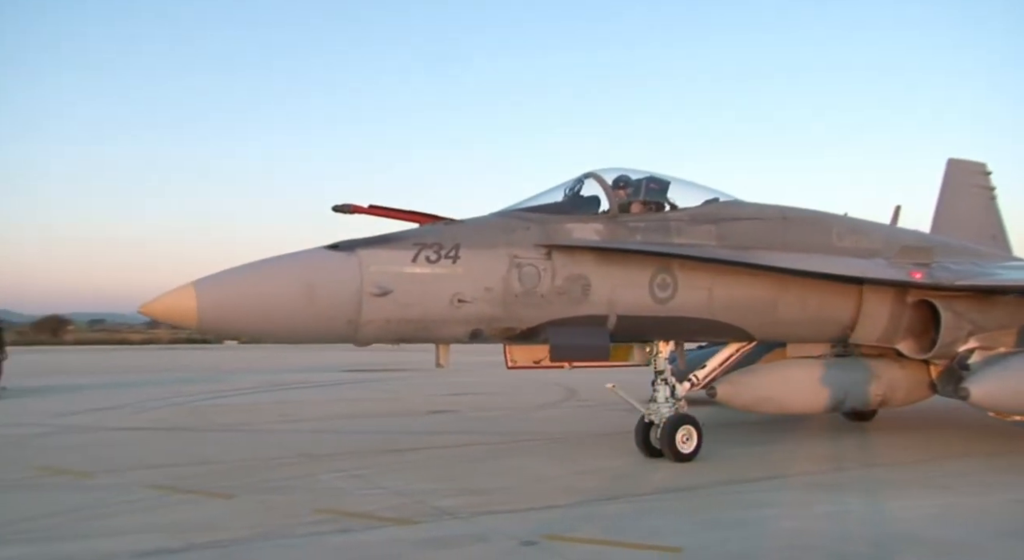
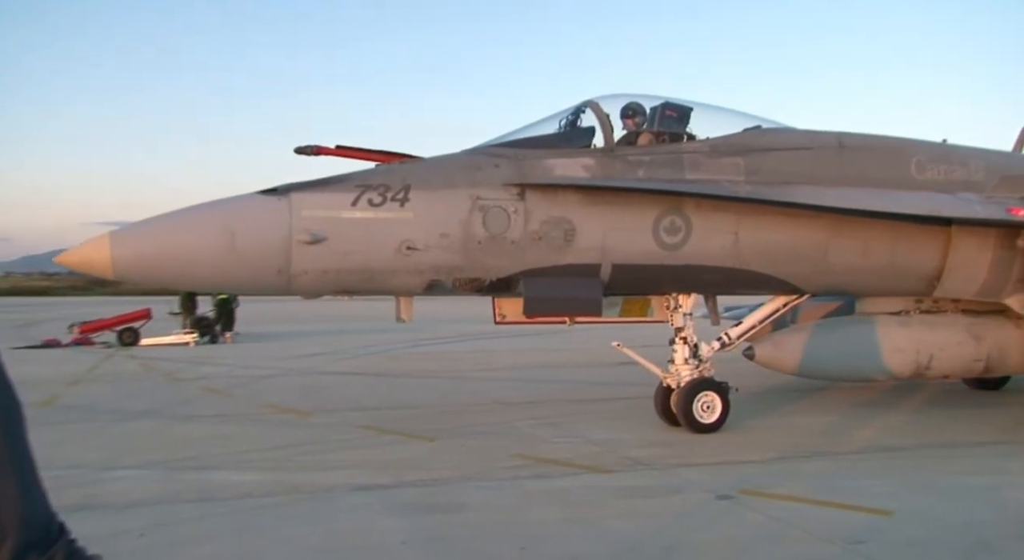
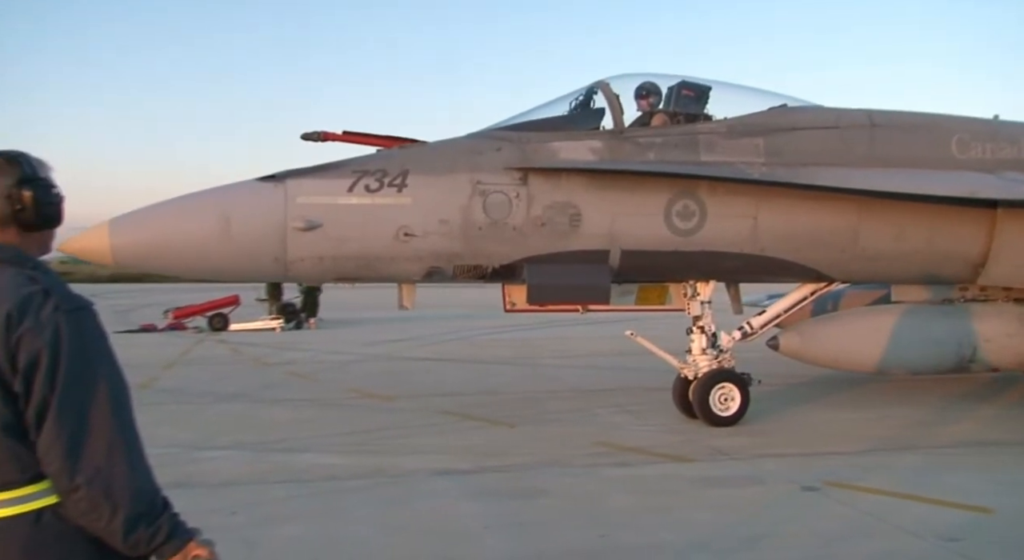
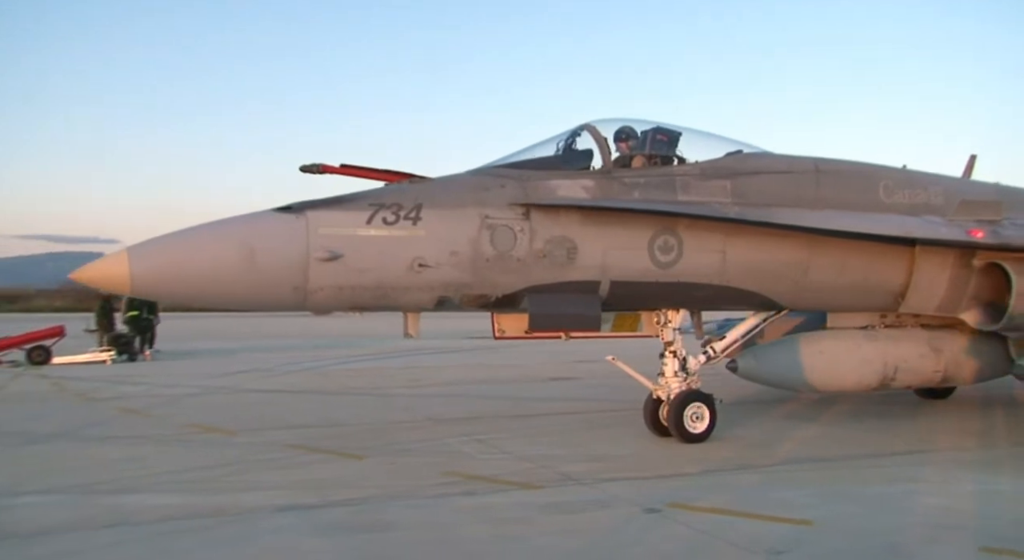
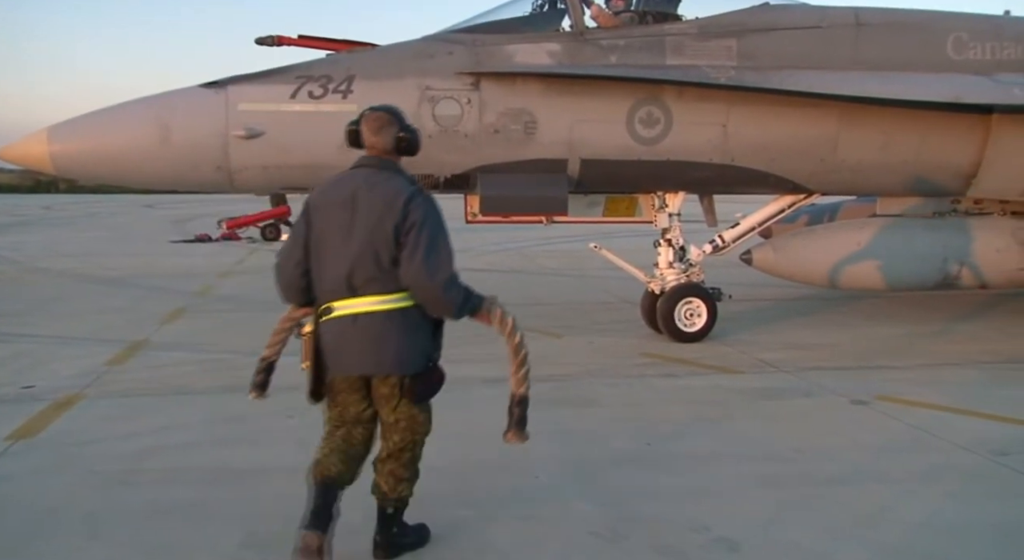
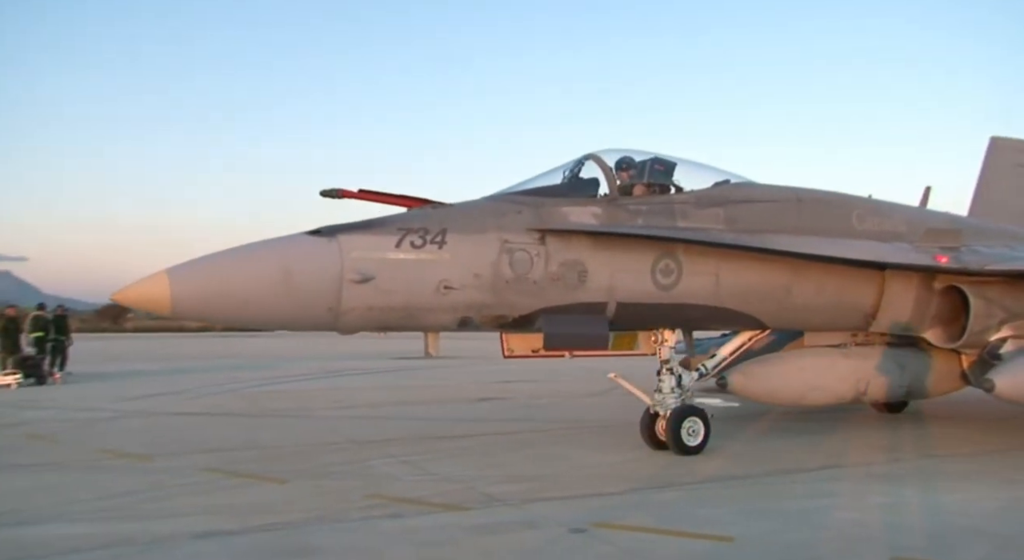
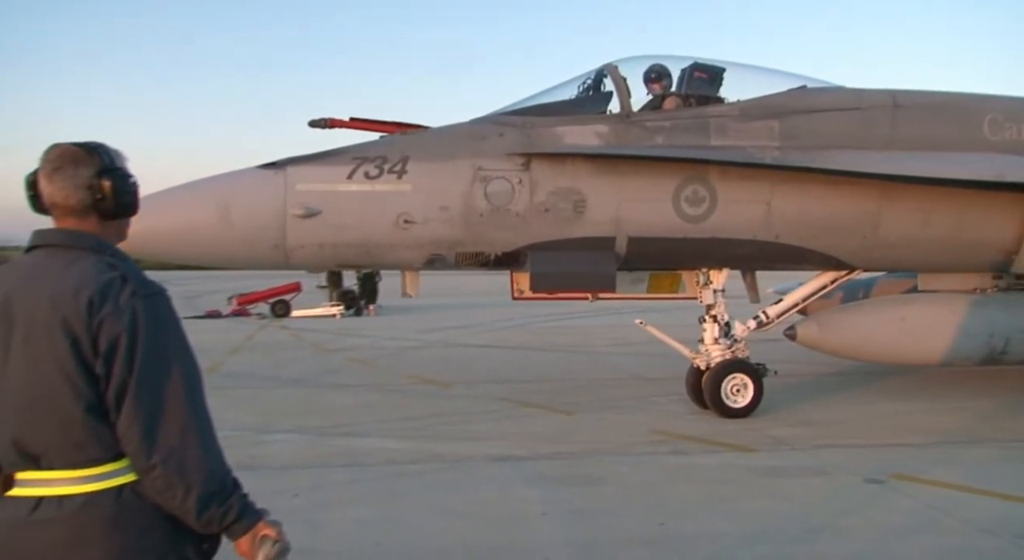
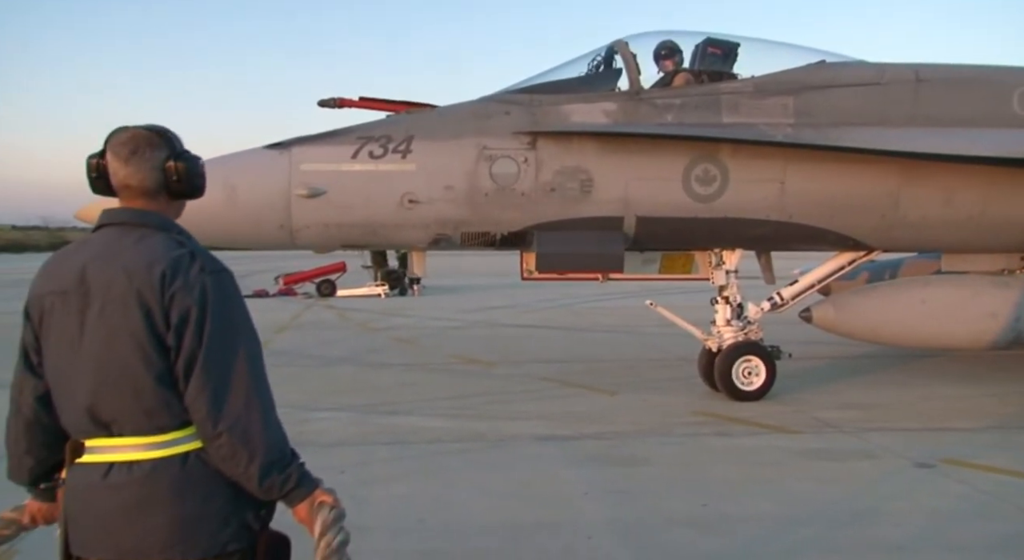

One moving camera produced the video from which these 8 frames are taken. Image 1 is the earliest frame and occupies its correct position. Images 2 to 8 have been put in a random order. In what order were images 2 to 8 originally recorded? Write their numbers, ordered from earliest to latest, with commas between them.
6, 4, 2, 3, 7, 8, 5
